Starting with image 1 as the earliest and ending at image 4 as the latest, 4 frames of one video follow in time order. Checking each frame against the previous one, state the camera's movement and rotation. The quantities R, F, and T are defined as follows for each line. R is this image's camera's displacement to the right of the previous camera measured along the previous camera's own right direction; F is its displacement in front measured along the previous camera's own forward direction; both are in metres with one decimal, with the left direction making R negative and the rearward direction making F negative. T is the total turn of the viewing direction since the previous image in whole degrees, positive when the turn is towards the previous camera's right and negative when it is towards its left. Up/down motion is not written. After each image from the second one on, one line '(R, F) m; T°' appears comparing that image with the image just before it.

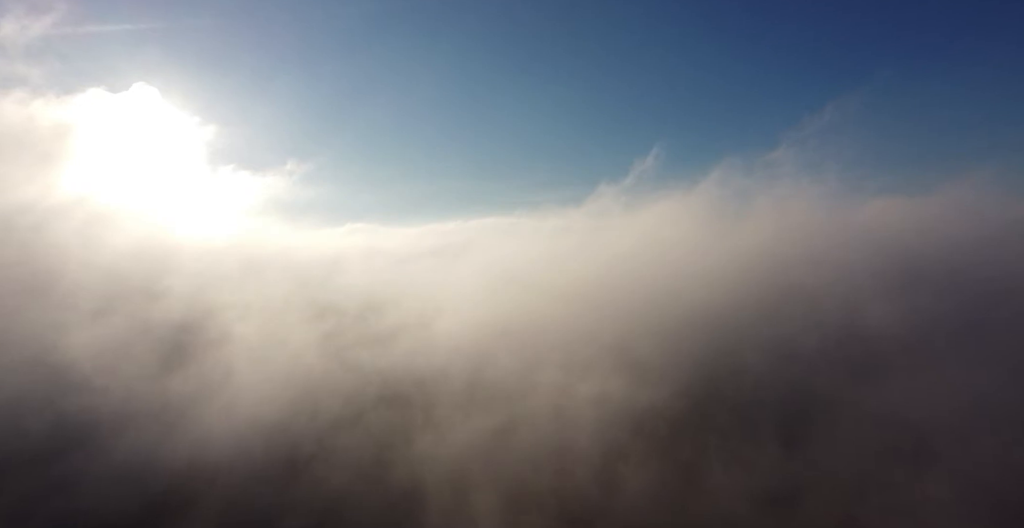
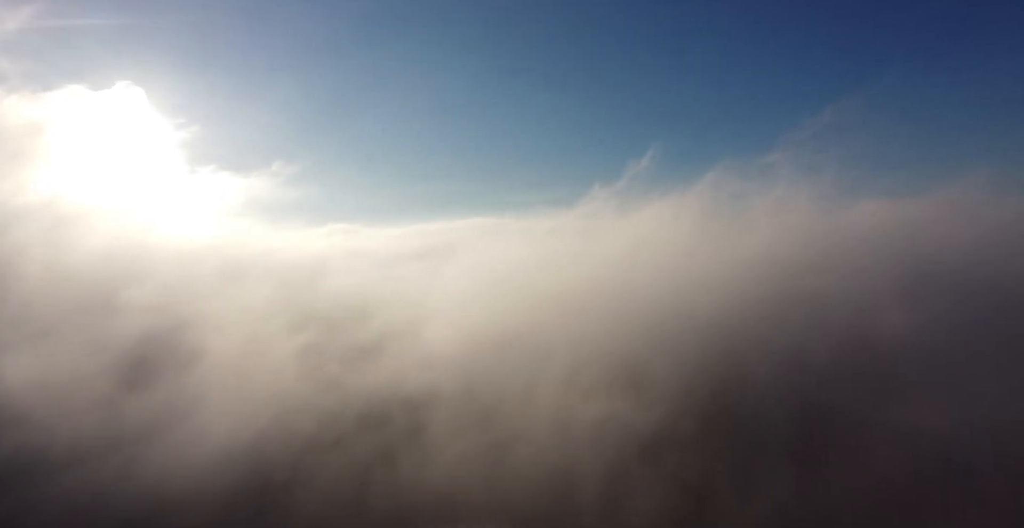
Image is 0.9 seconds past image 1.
(+0.2, +0.7) m; 0°
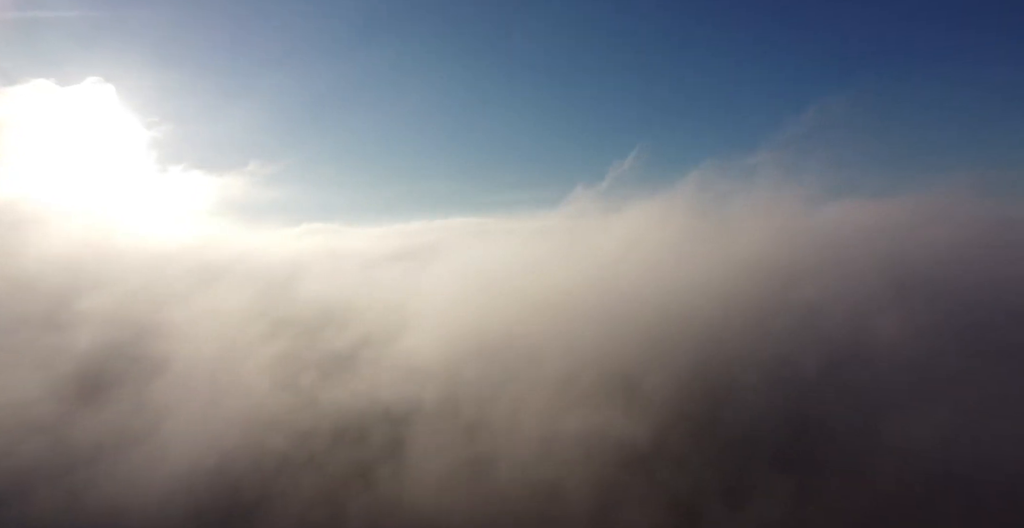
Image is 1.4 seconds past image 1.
(-0.4, +0.7) m; +1°
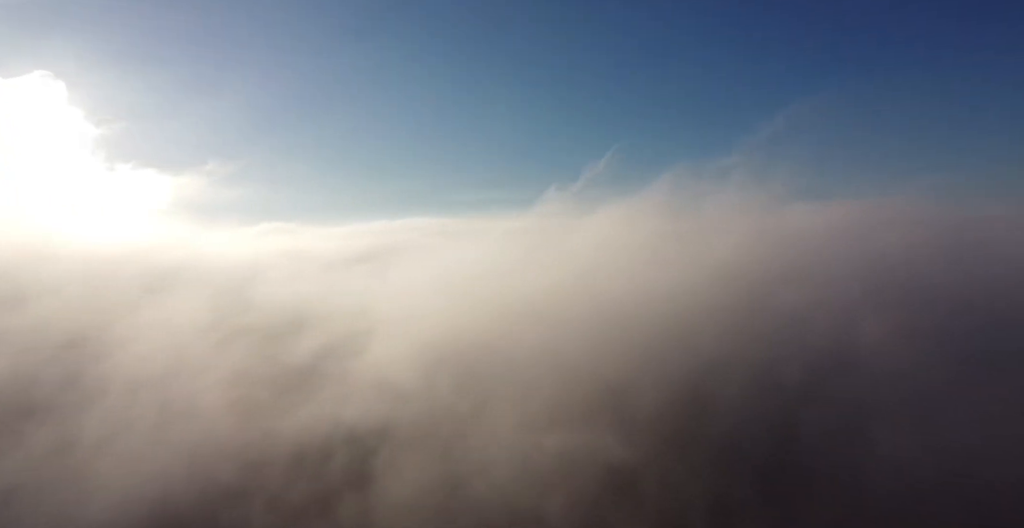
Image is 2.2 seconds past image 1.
(+0.3, +0.5) m; +2°
